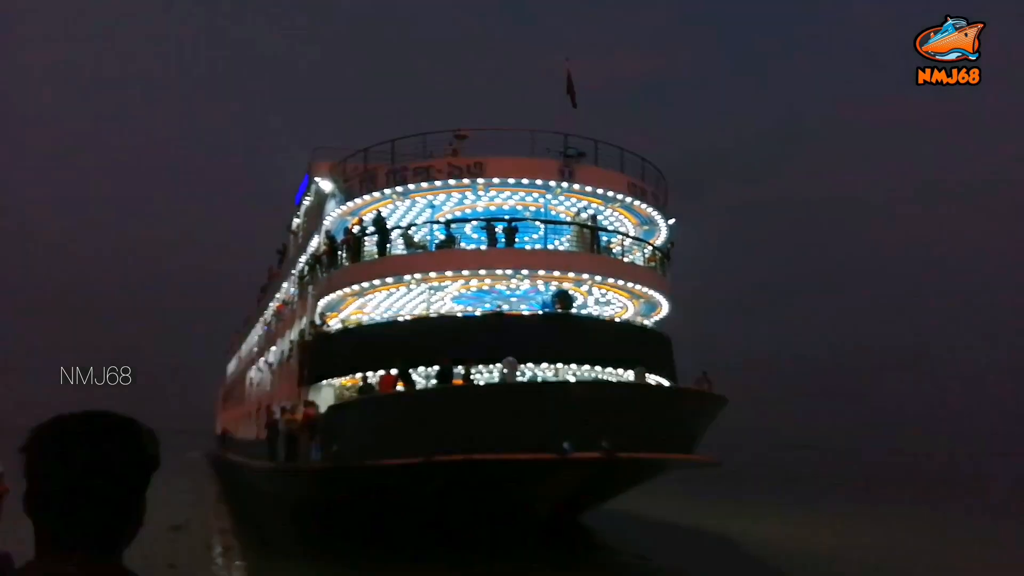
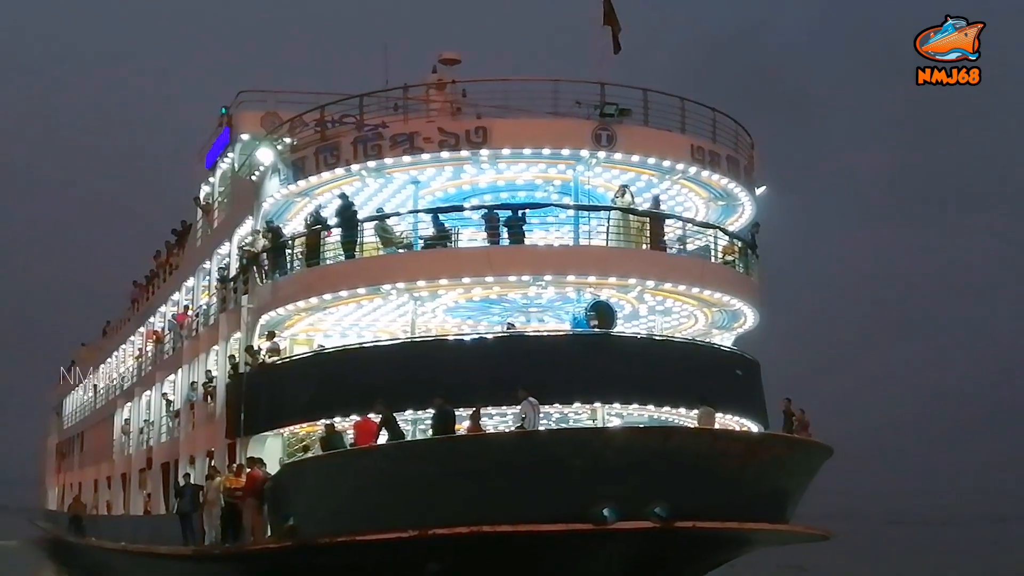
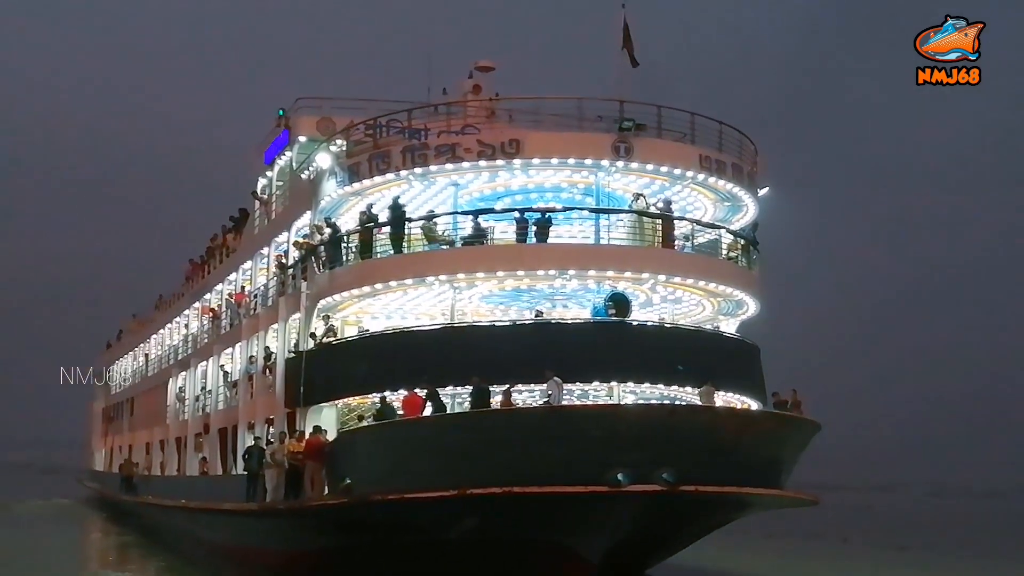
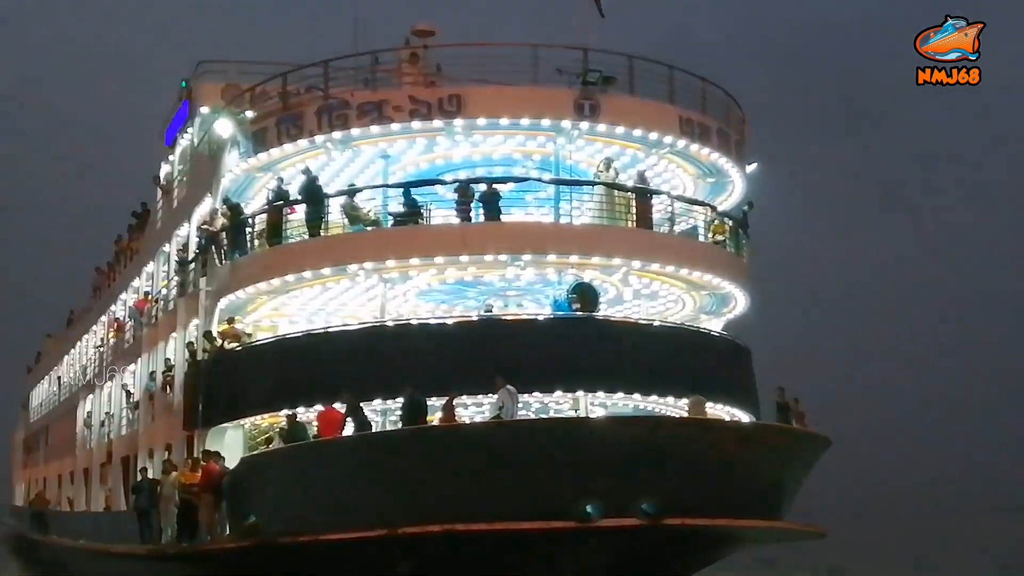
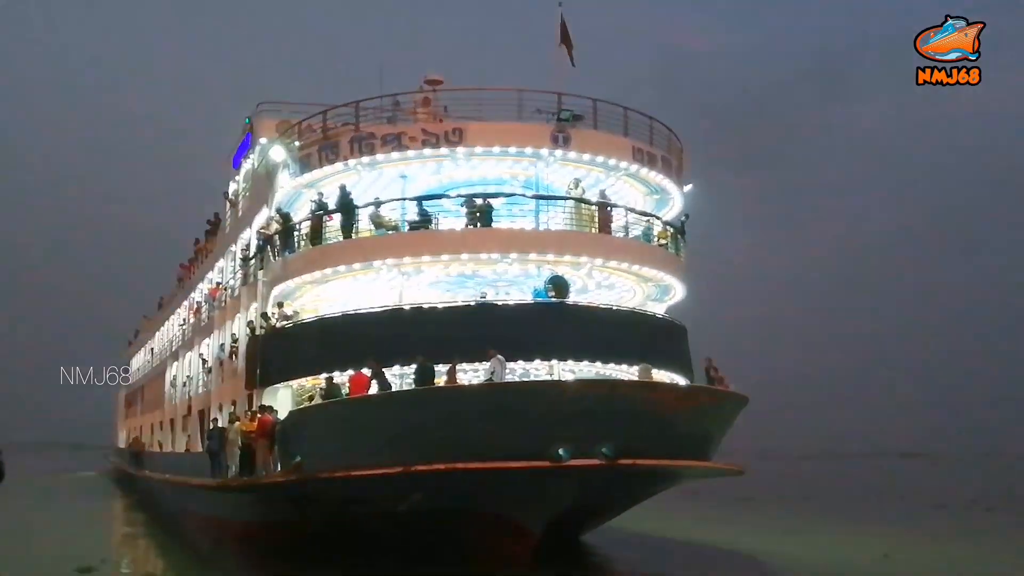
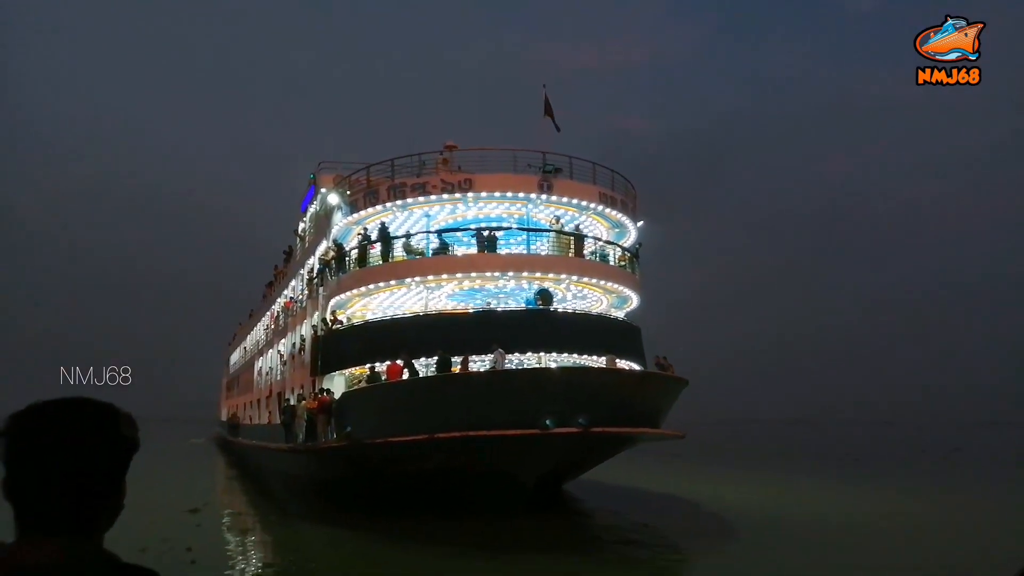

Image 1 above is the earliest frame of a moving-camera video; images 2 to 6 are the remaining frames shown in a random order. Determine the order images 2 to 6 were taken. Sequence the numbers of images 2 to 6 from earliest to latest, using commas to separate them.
6, 5, 4, 2, 3
